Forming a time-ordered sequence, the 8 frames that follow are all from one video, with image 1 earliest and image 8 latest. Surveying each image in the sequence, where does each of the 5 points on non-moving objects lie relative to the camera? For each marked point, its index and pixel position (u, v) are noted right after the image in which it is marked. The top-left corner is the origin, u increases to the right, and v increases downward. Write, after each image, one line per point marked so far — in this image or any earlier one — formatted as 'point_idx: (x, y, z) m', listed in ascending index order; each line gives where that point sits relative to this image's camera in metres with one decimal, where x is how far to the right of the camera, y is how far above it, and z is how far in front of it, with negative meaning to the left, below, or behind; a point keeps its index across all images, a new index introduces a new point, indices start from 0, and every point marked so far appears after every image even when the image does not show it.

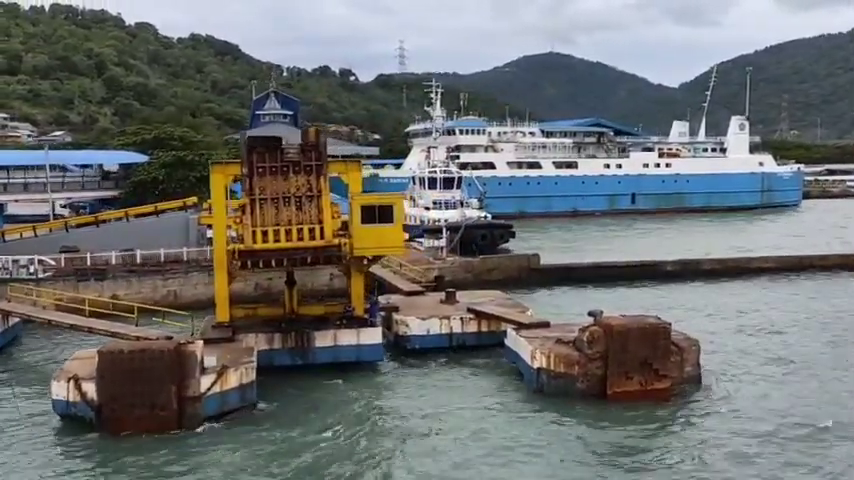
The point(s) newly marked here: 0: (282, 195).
0: (-2.4, +0.7, +13.2) m
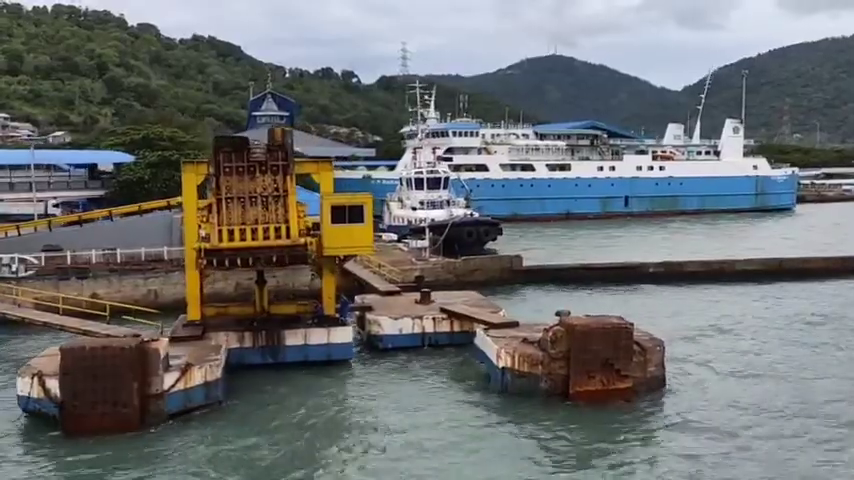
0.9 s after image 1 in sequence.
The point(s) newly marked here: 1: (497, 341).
0: (-2.9, +0.7, +13.3) m
1: (+1.2, -1.8, +14.4) m
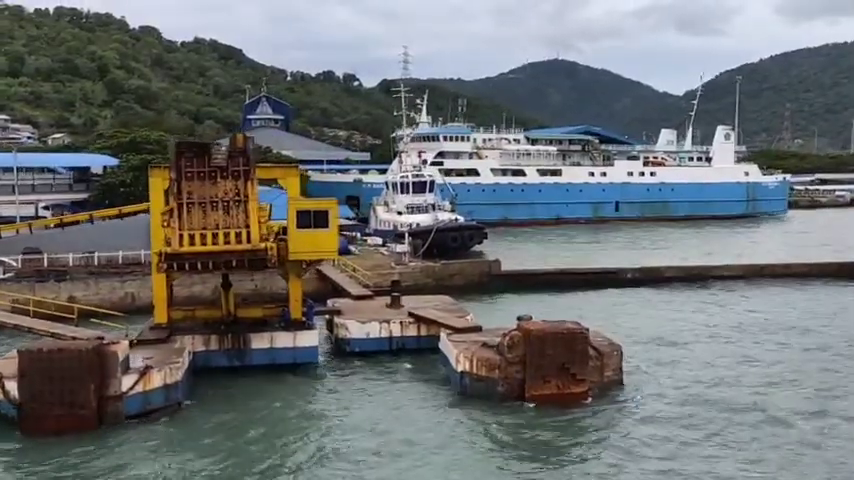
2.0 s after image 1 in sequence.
0: (-3.6, +0.7, +13.5) m
1: (+0.5, -1.9, +14.6) m
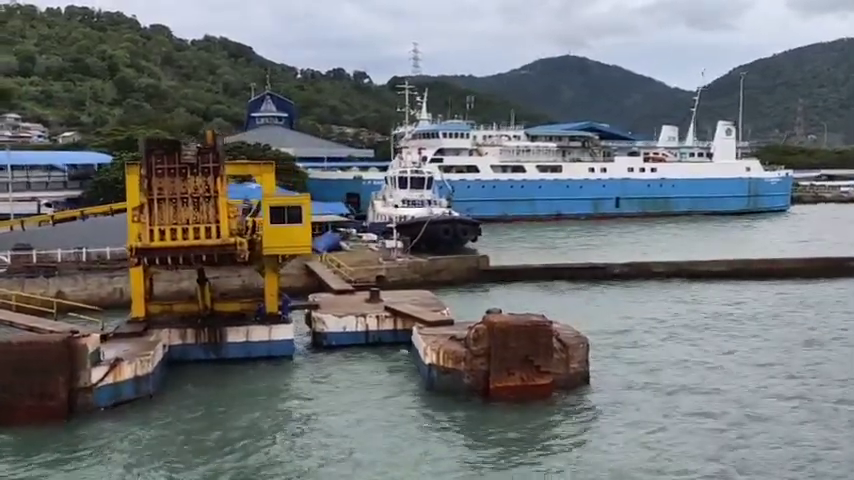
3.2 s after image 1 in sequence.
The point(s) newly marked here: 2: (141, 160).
0: (-4.2, +0.7, +13.8) m
1: (0.0, -1.8, +14.8) m
2: (-4.9, +1.3, +13.8) m
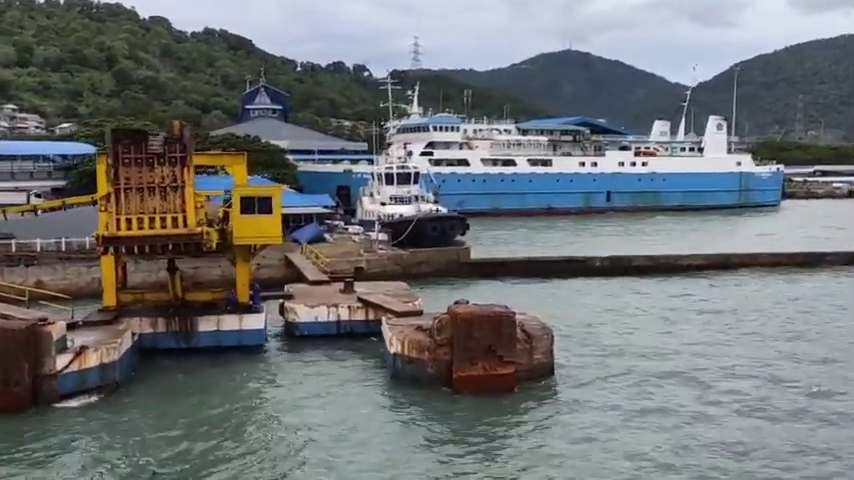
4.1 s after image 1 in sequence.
0: (-4.8, +0.9, +13.9) m
1: (-0.6, -1.6, +15.0) m
2: (-5.4, +1.5, +13.9) m
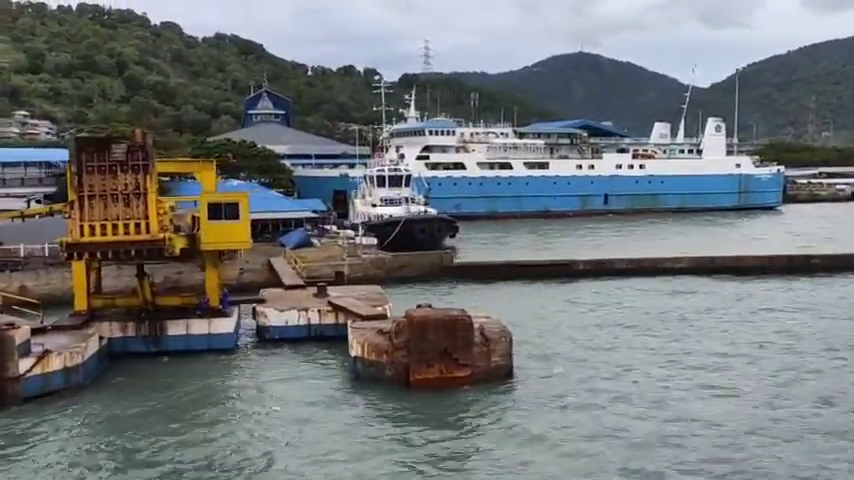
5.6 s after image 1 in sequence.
0: (-5.5, +0.8, +14.2) m
1: (-1.3, -1.7, +15.2) m
2: (-6.2, +1.4, +14.2) m
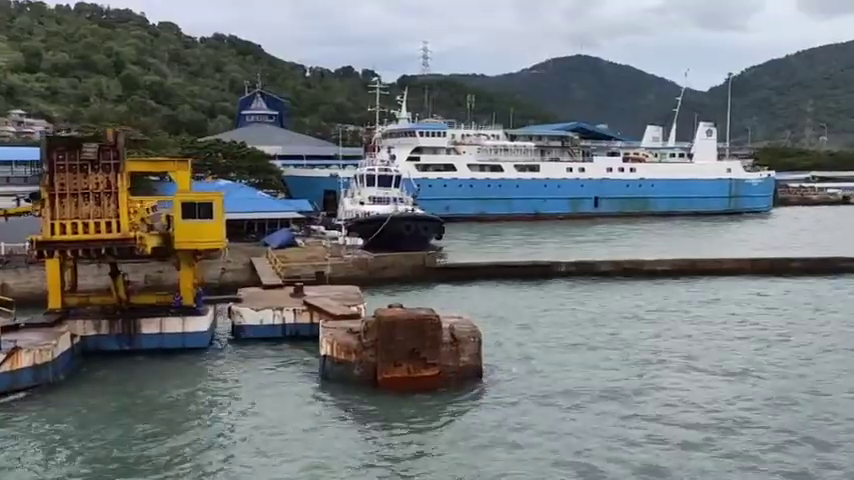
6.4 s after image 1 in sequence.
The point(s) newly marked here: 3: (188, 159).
0: (-6.0, +0.9, +14.3) m
1: (-1.9, -1.7, +15.3) m
2: (-6.7, +1.5, +14.3) m
3: (-5.0, +1.7, +16.9) m
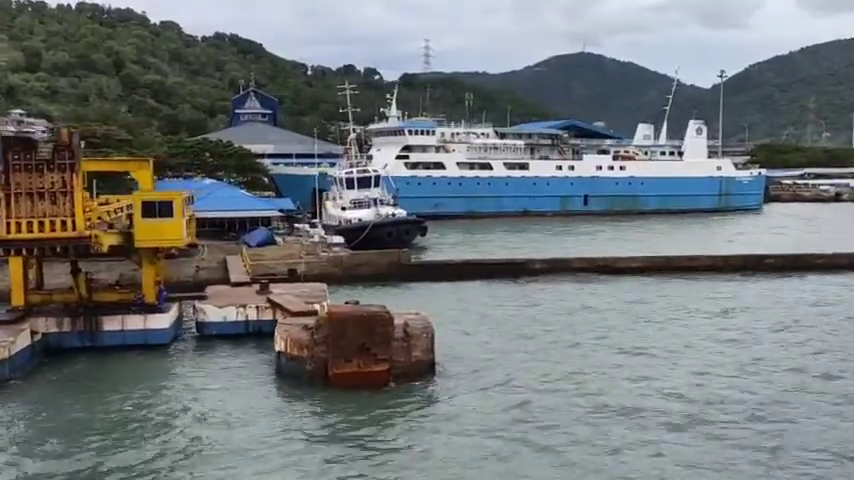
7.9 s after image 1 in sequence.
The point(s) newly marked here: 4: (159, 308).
0: (-6.9, +0.9, +14.5) m
1: (-2.7, -1.7, +15.5) m
2: (-7.6, +1.5, +14.5) m
3: (-5.8, +1.7, +17.1) m
4: (-5.6, -1.4, +17.1) m
